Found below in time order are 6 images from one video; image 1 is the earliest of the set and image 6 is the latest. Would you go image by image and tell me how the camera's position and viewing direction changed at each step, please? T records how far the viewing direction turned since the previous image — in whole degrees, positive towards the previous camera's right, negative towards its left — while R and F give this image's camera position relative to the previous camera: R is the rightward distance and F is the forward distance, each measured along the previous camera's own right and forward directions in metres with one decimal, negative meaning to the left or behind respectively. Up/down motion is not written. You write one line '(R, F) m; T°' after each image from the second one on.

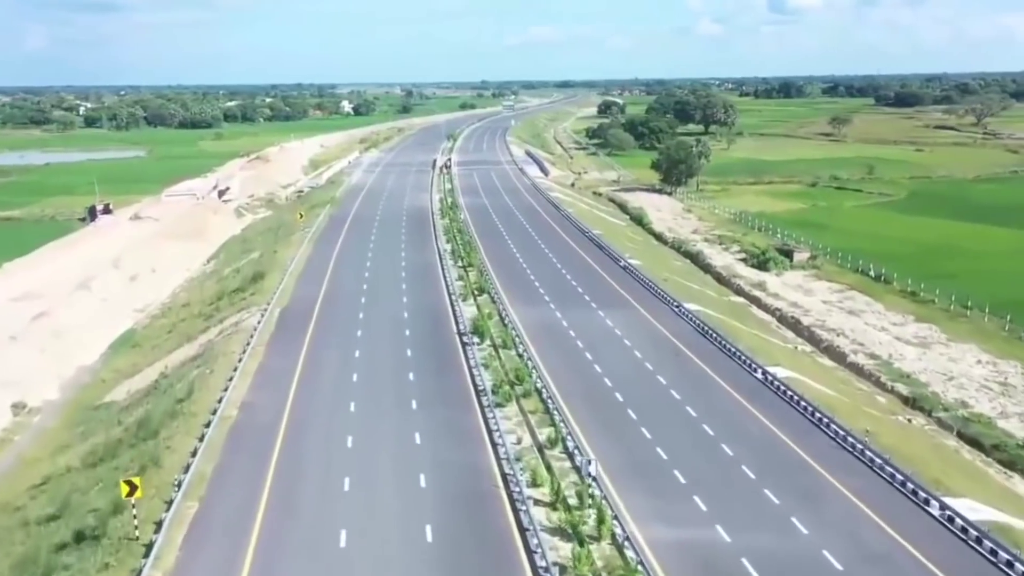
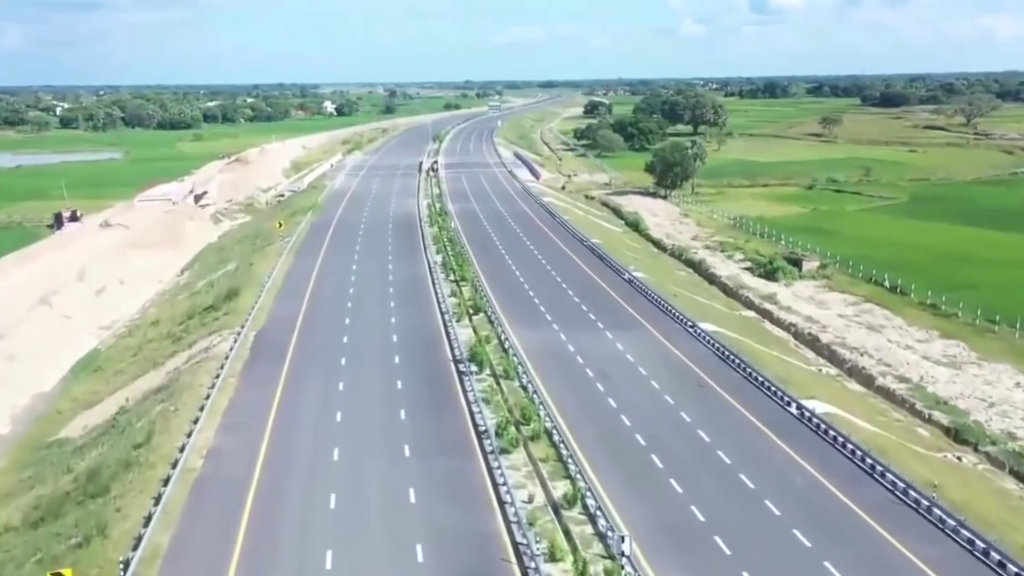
(-0.8, +4.8) m; +1°
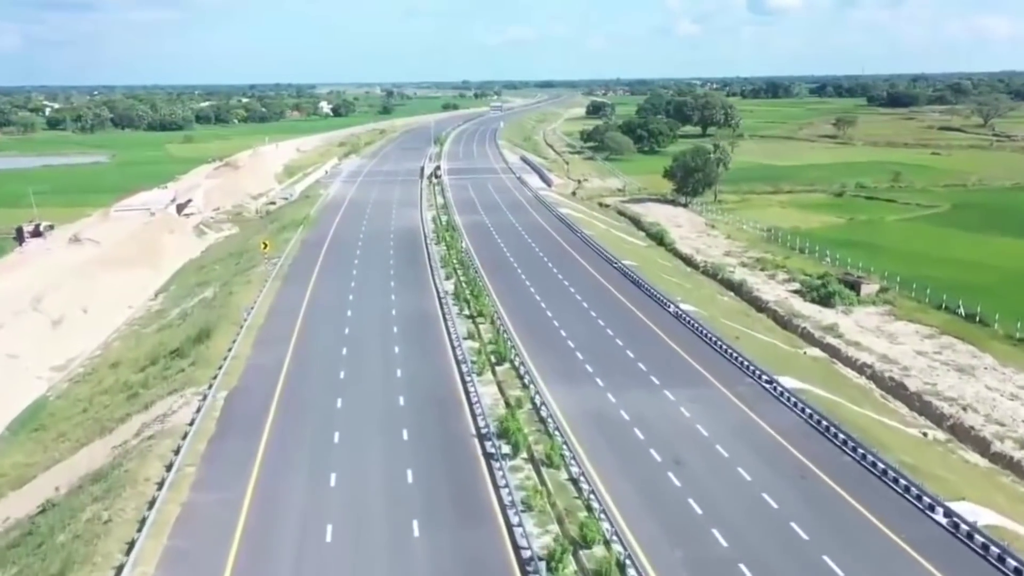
(-1.6, +9.5) m; 0°
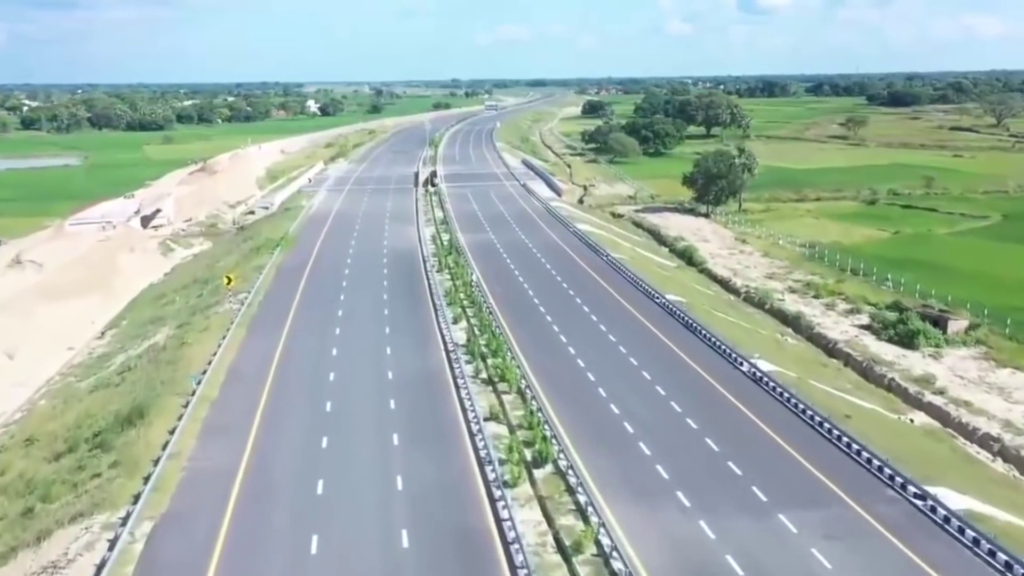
(-1.8, +11.6) m; +1°
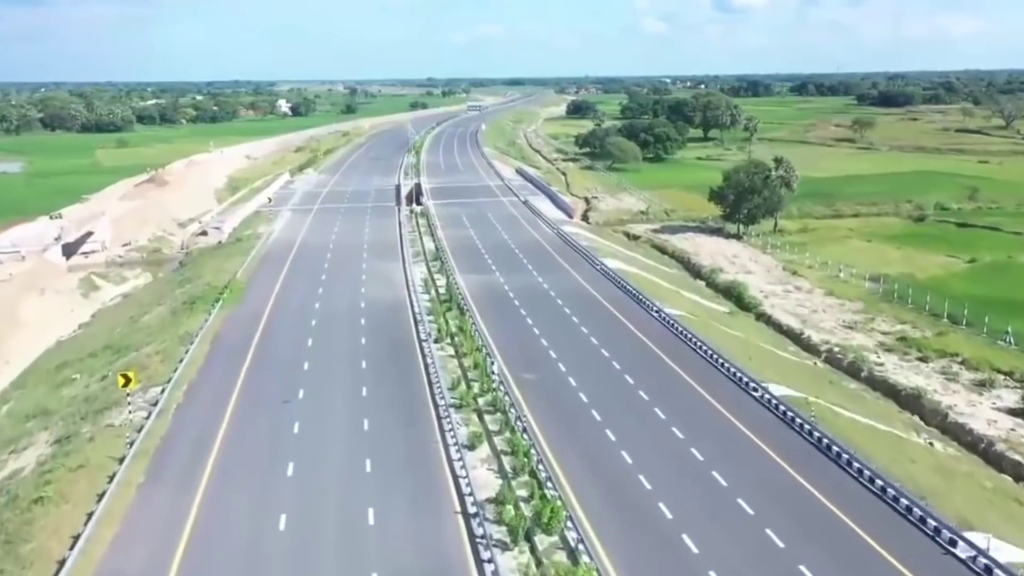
(-2.4, +16.5) m; +2°
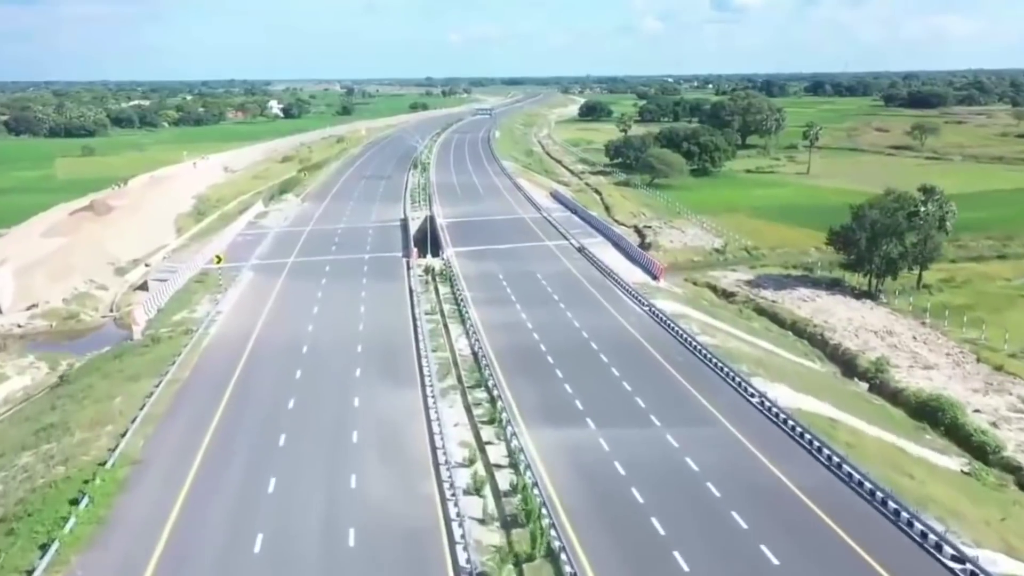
(-4.0, +25.9) m; 0°
